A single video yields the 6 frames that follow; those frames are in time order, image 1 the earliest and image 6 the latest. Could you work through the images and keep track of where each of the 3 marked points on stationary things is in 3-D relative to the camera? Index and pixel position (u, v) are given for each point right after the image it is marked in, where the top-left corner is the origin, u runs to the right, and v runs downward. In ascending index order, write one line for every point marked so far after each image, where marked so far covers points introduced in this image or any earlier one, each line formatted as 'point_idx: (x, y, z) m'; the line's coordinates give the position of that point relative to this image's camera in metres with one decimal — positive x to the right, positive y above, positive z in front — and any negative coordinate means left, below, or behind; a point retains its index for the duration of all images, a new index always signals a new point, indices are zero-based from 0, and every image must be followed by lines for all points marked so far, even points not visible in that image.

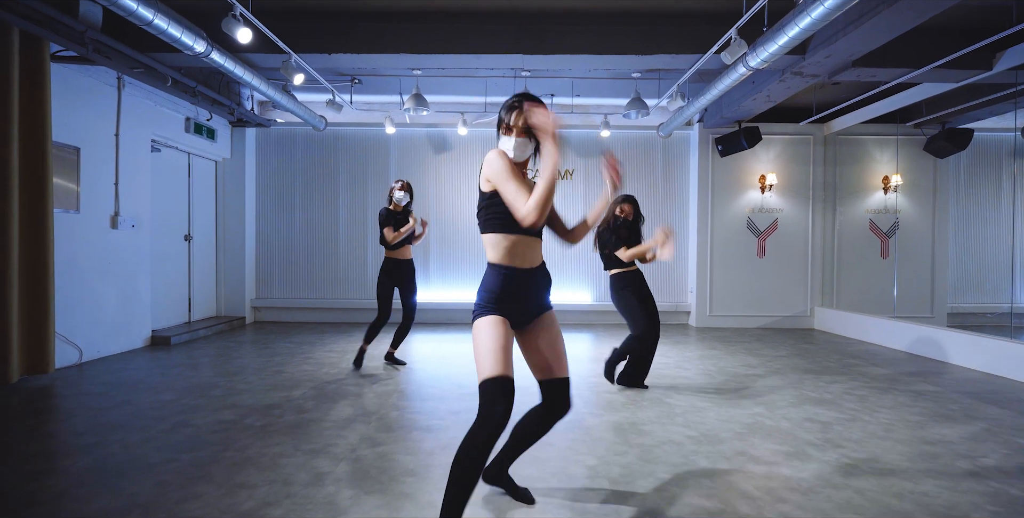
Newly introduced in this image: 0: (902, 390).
0: (+3.4, -1.1, +4.1) m
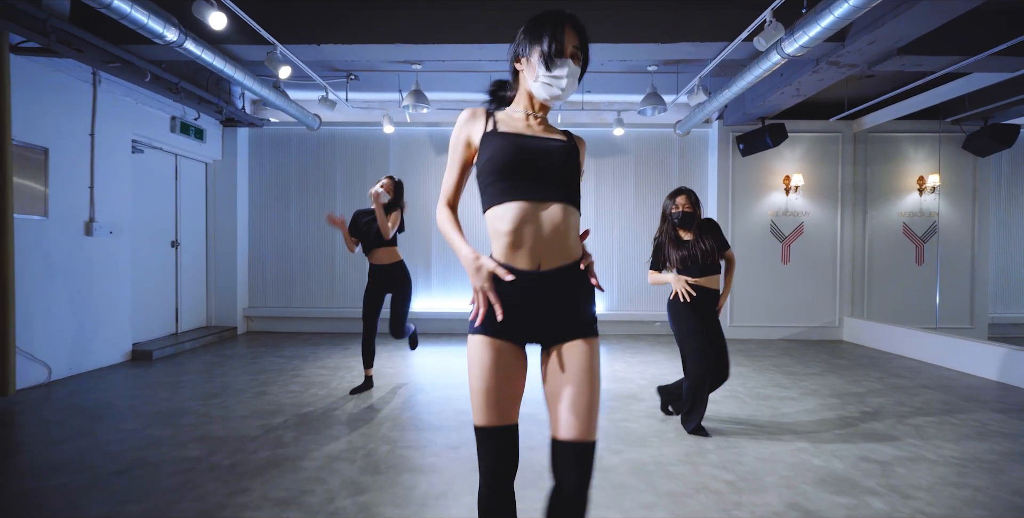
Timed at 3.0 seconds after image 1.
0: (+3.4, -1.2, +3.6) m
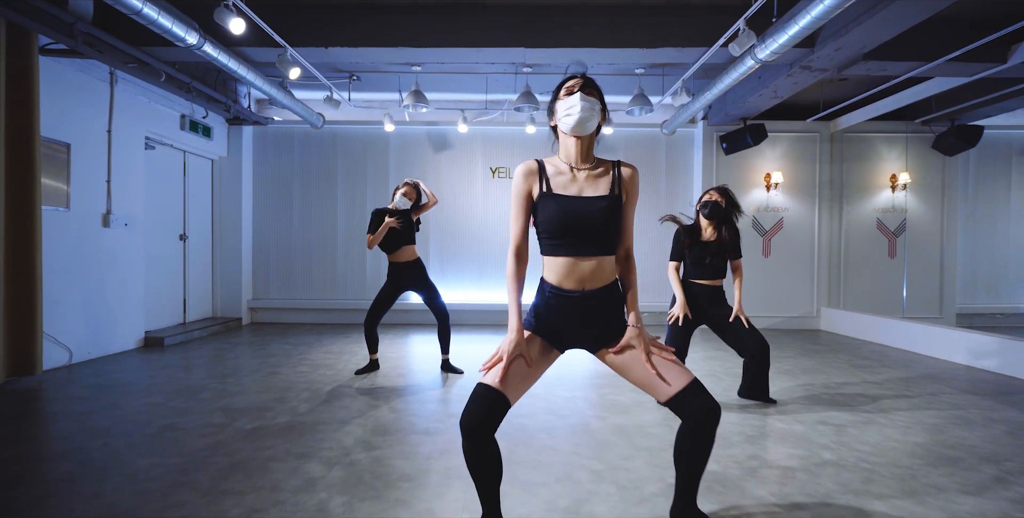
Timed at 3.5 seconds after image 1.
0: (+3.4, -1.1, +4.0) m
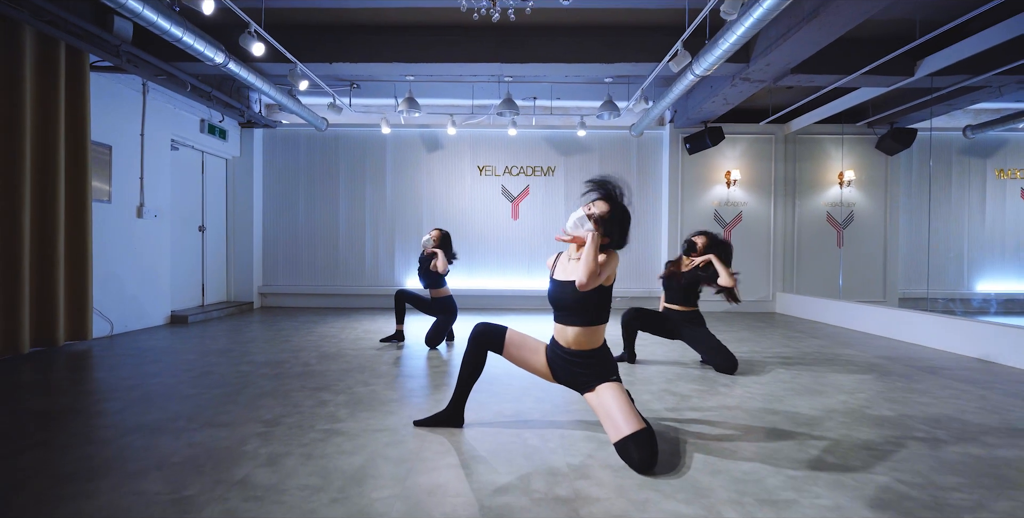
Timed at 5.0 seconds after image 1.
0: (+3.1, -1.0, +4.7) m
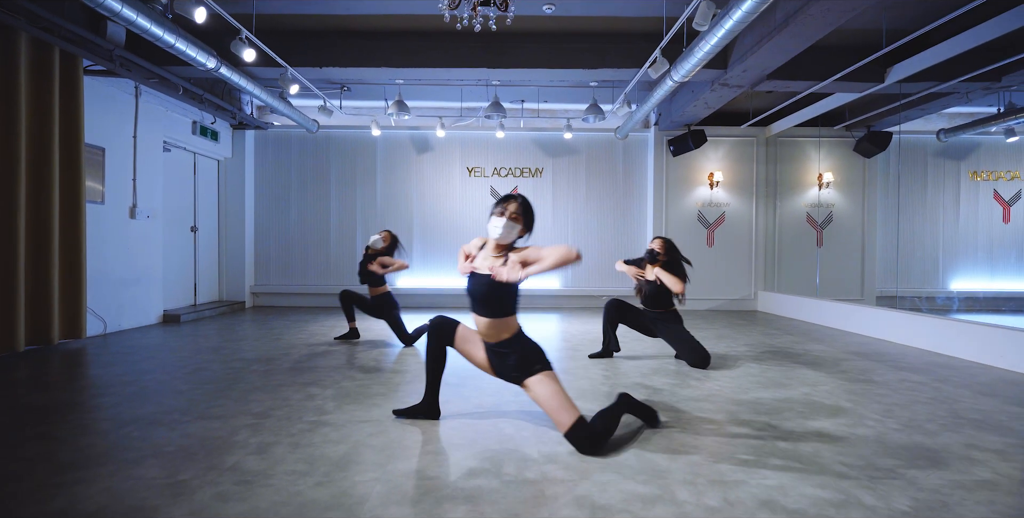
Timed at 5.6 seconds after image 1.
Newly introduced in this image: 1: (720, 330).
0: (+3.0, -0.9, +4.9) m
1: (+2.8, -0.9, +6.3) m
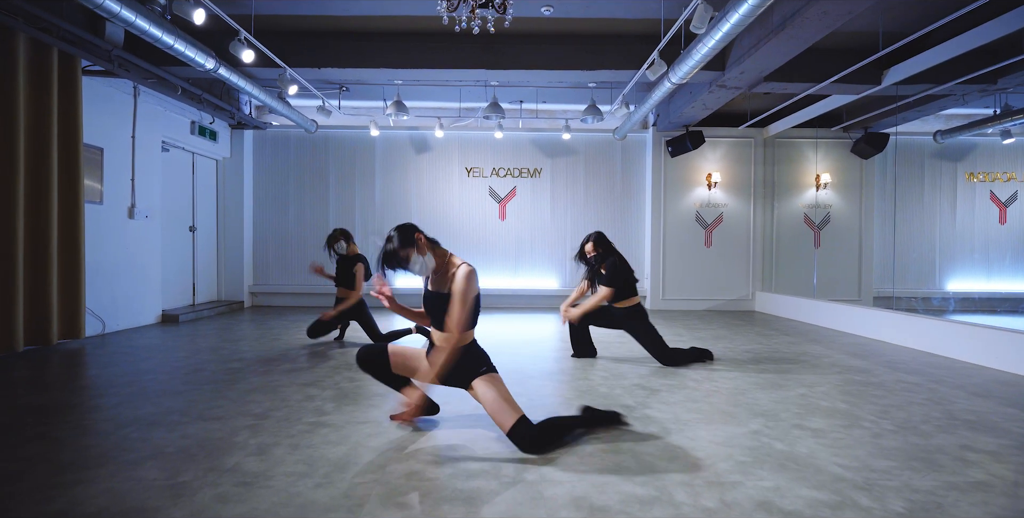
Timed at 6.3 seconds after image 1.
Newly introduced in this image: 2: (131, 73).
0: (+2.9, -1.0, +4.9) m
1: (+2.7, -0.9, +6.3) m
2: (-4.3, +2.1, +5.4) m
